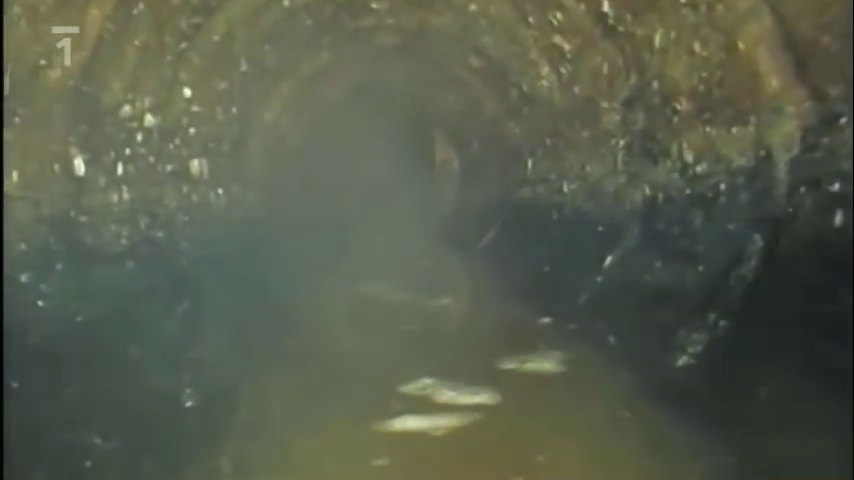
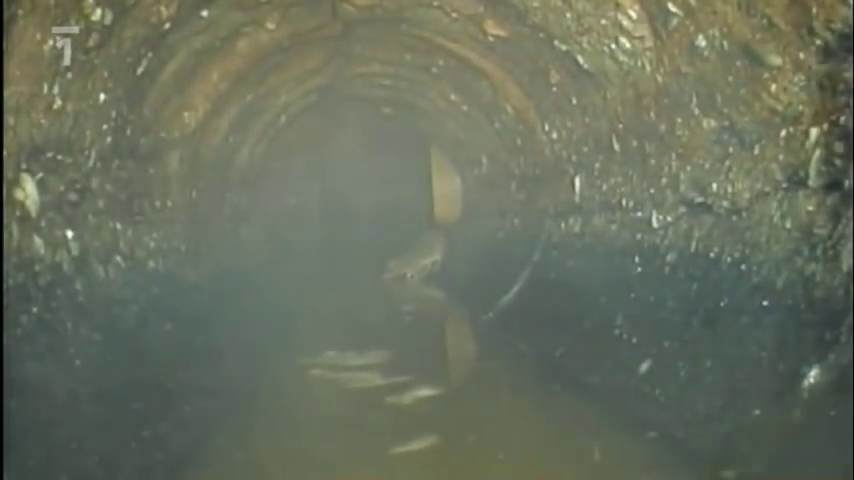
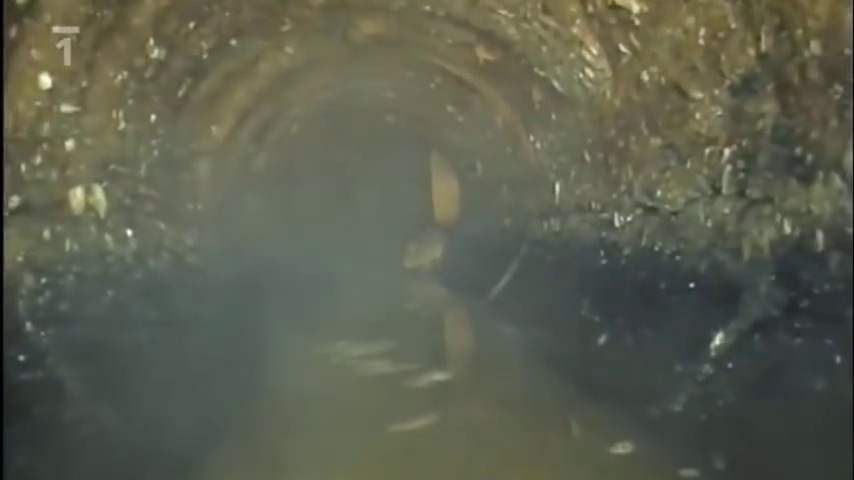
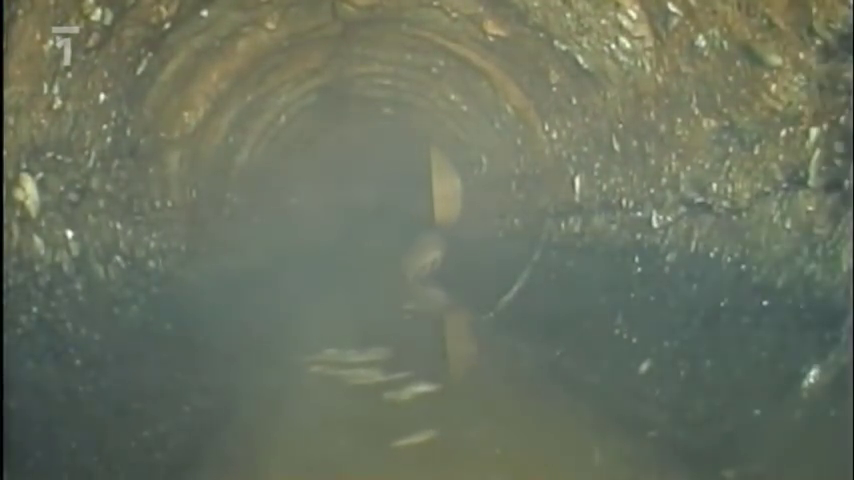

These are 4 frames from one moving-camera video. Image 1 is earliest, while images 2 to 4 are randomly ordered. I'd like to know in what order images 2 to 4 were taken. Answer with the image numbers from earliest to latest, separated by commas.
3, 2, 4
